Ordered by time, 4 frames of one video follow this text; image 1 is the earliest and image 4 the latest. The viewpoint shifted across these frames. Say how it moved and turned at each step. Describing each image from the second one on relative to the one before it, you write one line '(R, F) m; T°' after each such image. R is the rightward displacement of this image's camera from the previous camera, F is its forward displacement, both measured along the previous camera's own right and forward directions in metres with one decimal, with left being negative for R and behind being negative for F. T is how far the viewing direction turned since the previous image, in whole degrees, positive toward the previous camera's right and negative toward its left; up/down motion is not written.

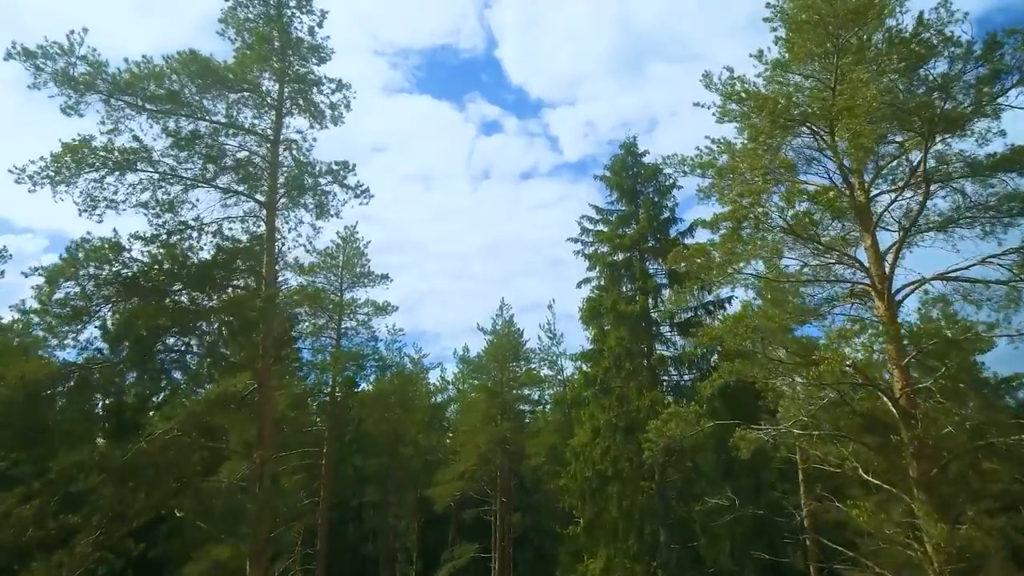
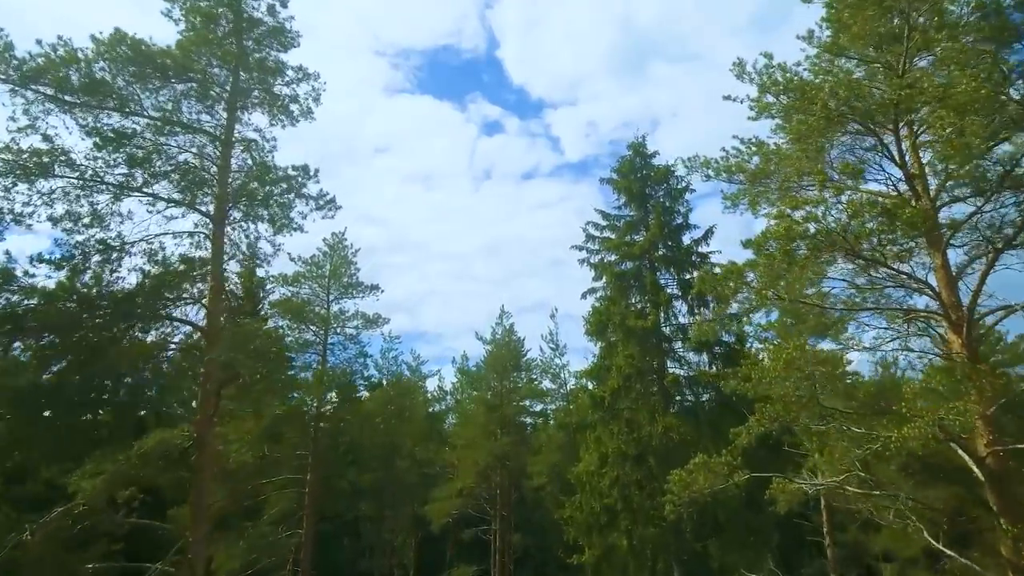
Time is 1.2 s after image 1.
(+0.1, +2.4) m; 0°
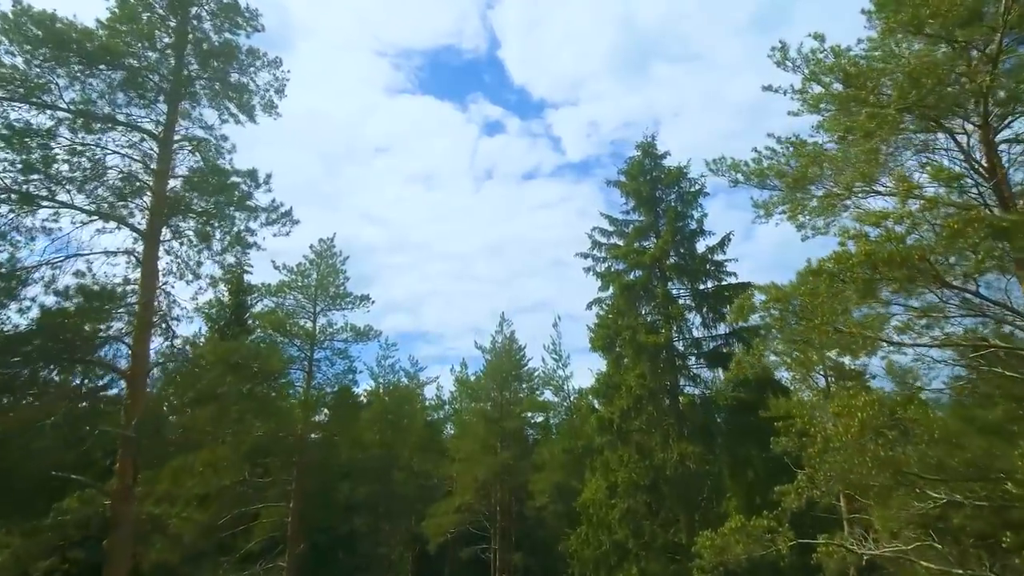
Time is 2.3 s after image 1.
(0.0, +2.2) m; 0°
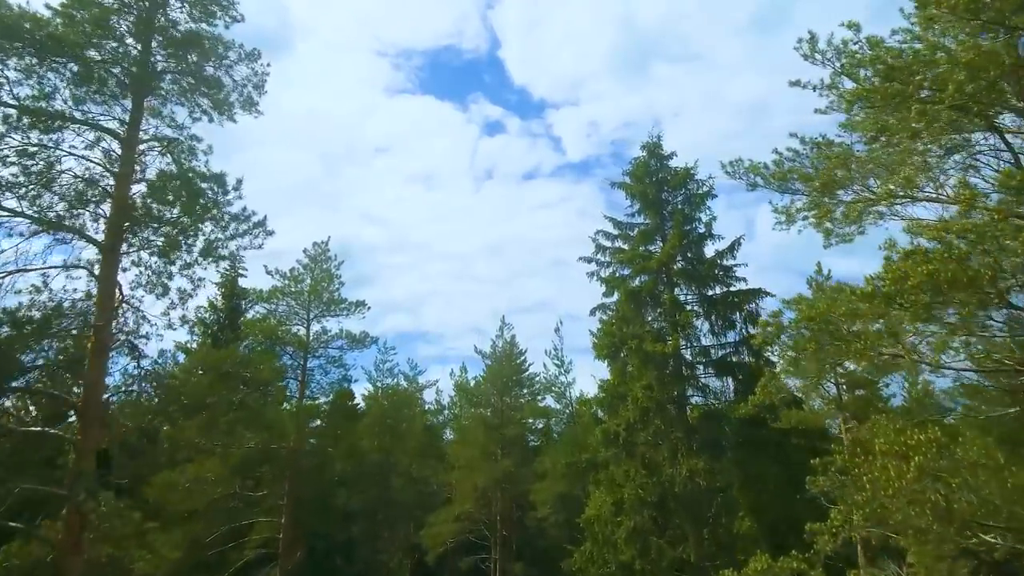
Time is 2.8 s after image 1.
(0.0, +1.0) m; 0°
